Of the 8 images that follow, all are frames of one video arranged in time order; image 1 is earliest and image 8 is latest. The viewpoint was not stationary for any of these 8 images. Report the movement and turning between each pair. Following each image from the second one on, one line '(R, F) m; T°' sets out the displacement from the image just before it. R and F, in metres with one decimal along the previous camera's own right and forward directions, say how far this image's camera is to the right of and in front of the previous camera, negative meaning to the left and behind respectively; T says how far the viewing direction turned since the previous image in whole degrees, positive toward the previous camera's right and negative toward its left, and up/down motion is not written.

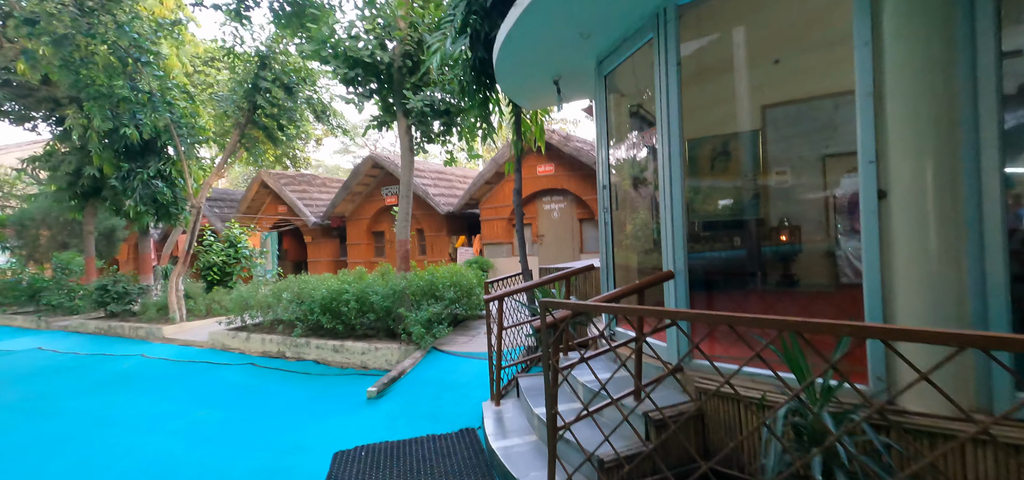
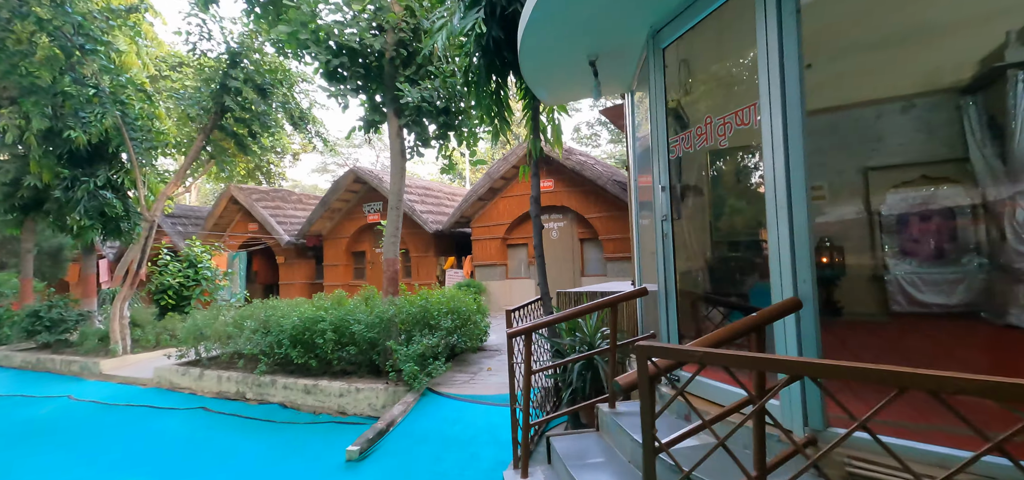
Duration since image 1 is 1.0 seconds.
(-0.3, +0.9) m; +3°
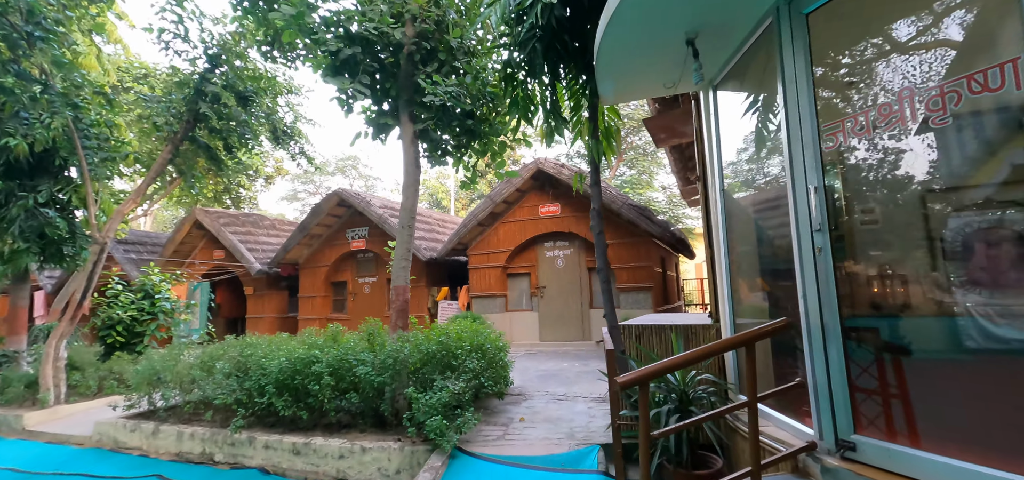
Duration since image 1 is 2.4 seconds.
(-0.7, +0.9) m; +4°
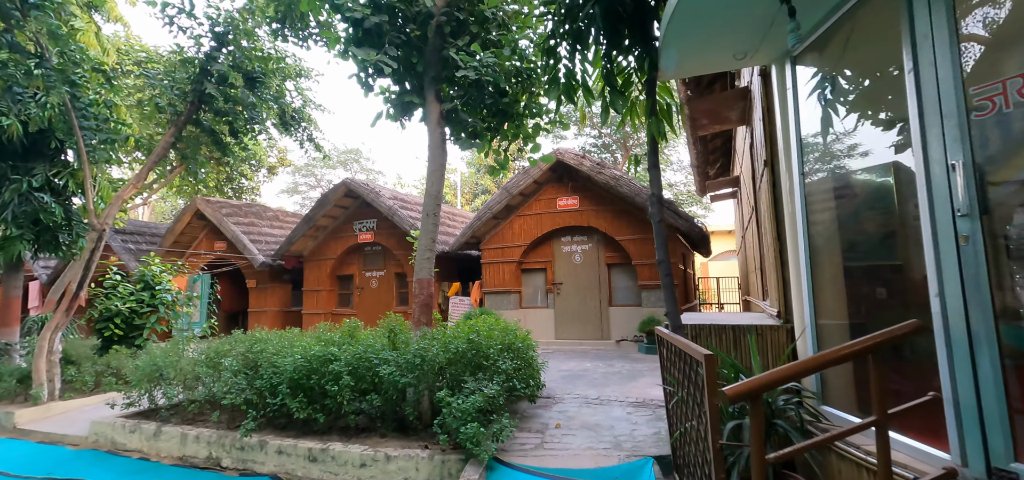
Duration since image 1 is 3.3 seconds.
(-0.3, +0.4) m; 0°
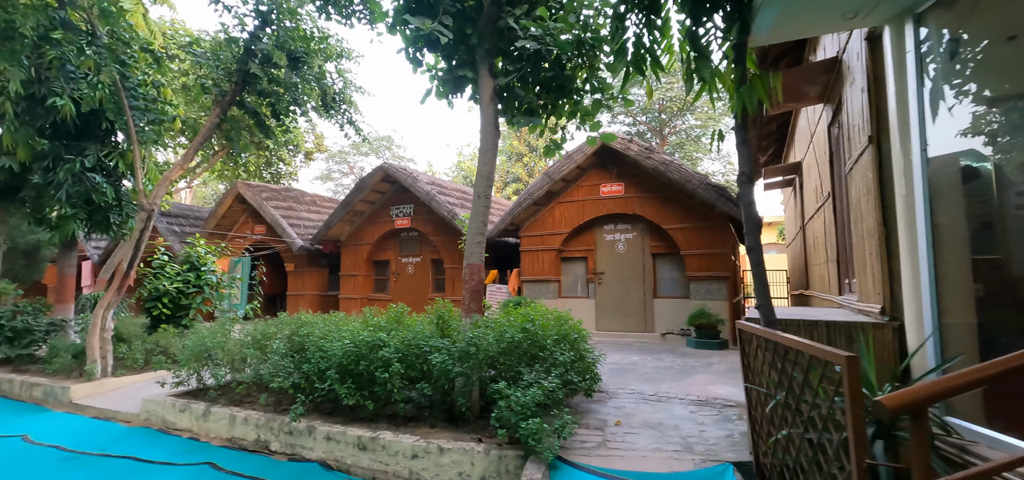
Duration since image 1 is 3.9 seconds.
(-0.3, +0.2) m; -3°
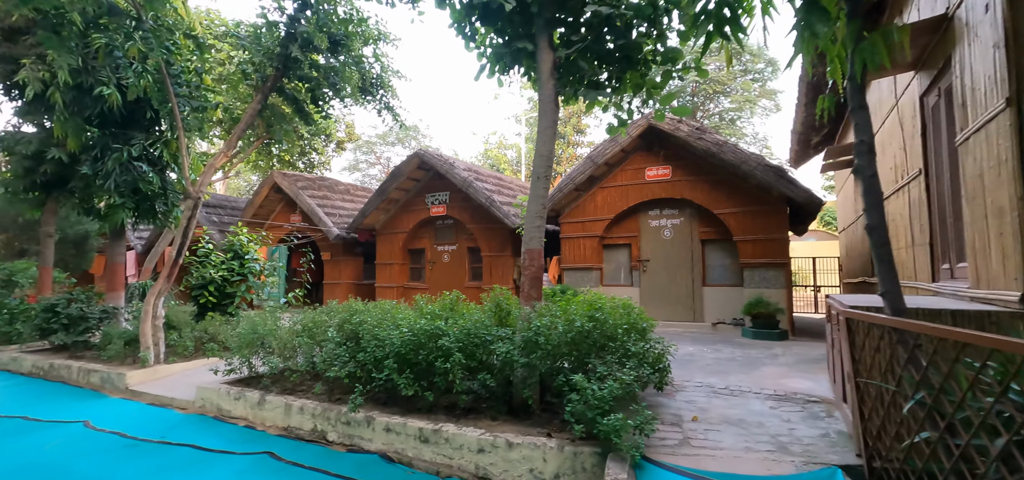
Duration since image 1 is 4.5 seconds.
(-0.3, +0.2) m; -3°
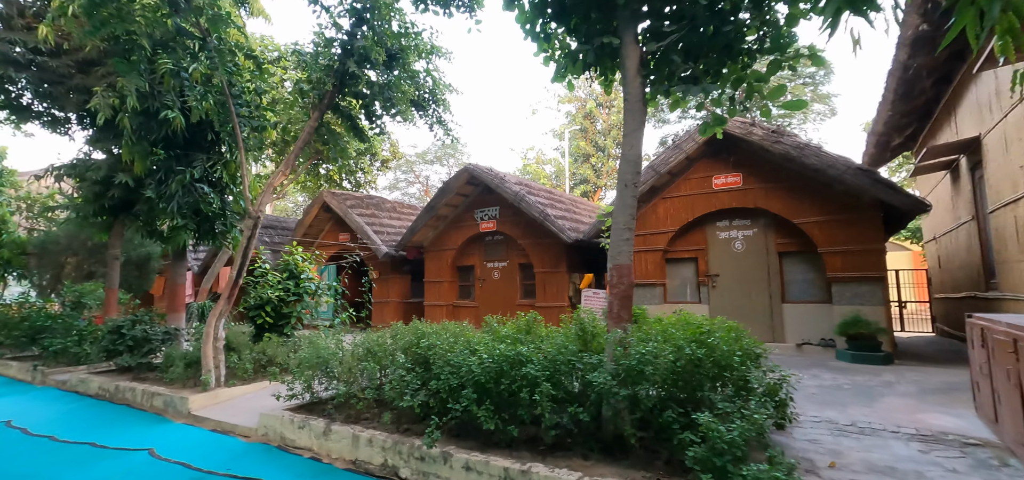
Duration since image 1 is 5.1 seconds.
(-0.4, +0.4) m; -4°
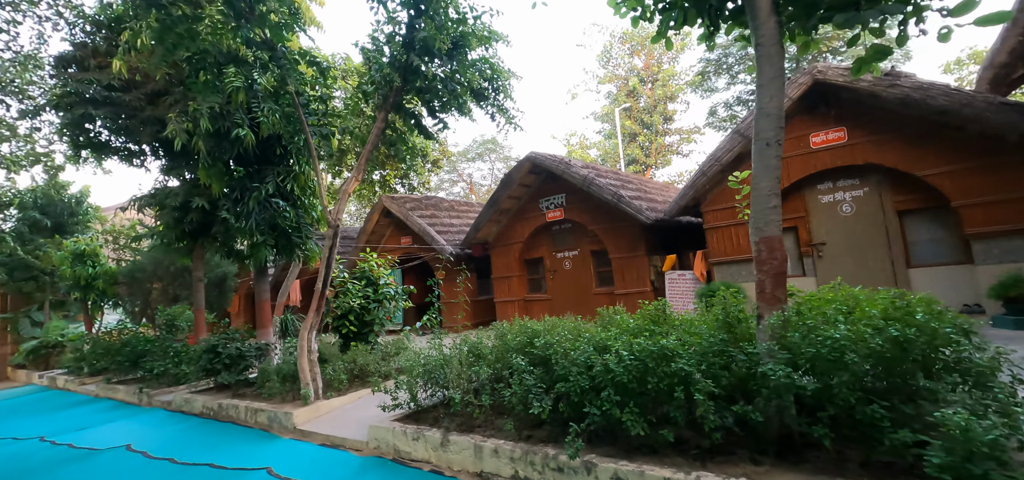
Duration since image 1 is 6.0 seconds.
(-0.6, +0.4) m; -5°
